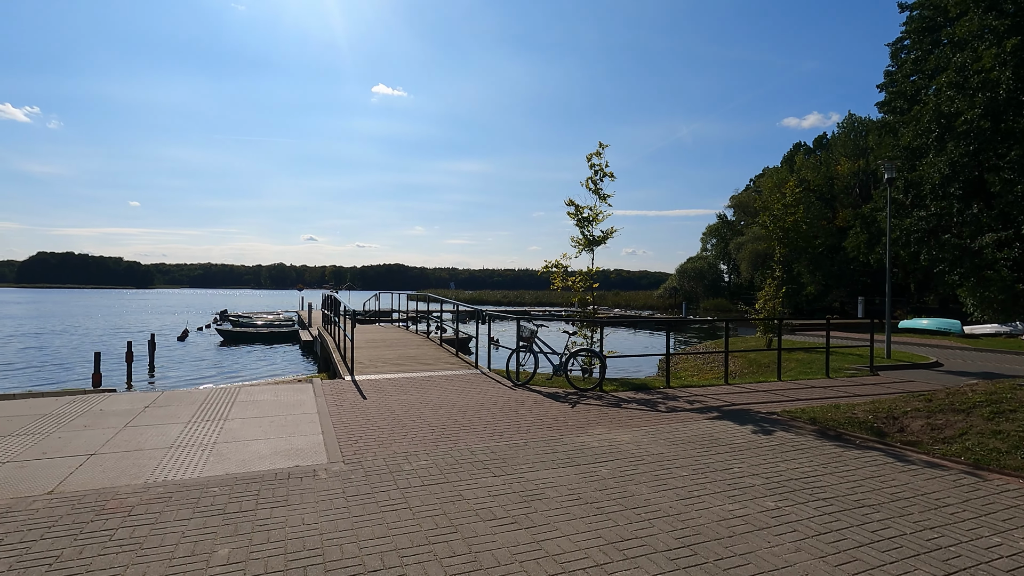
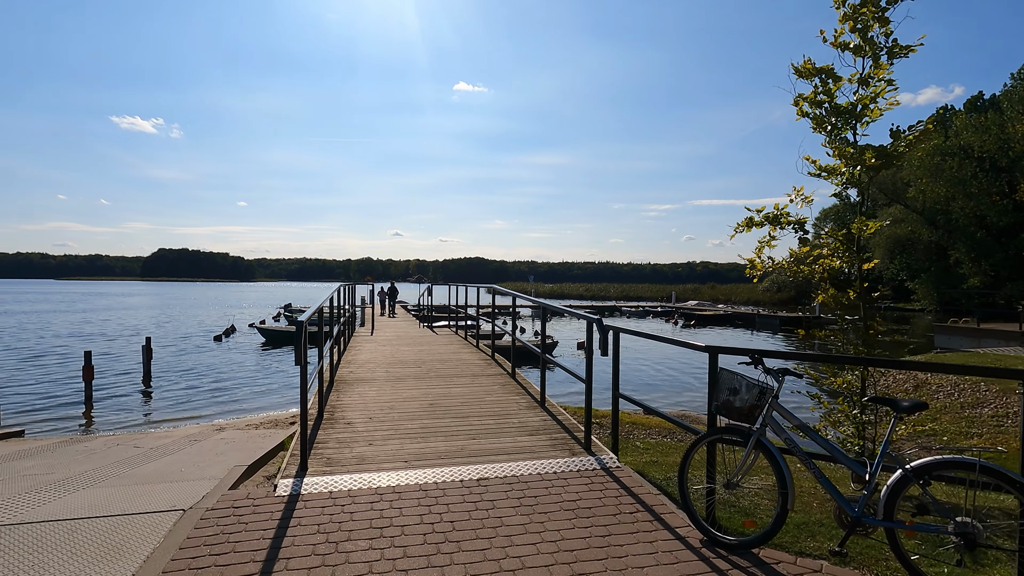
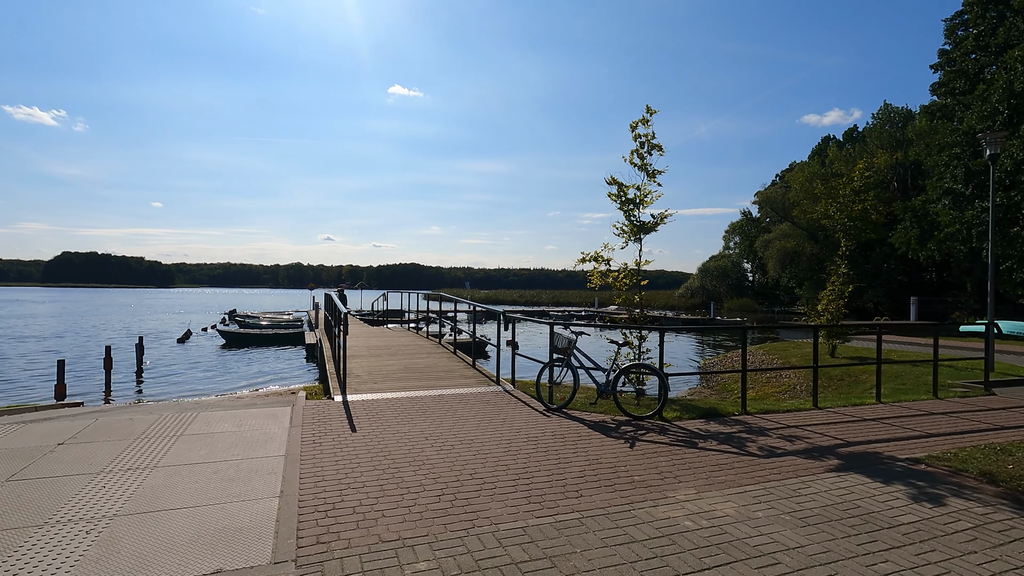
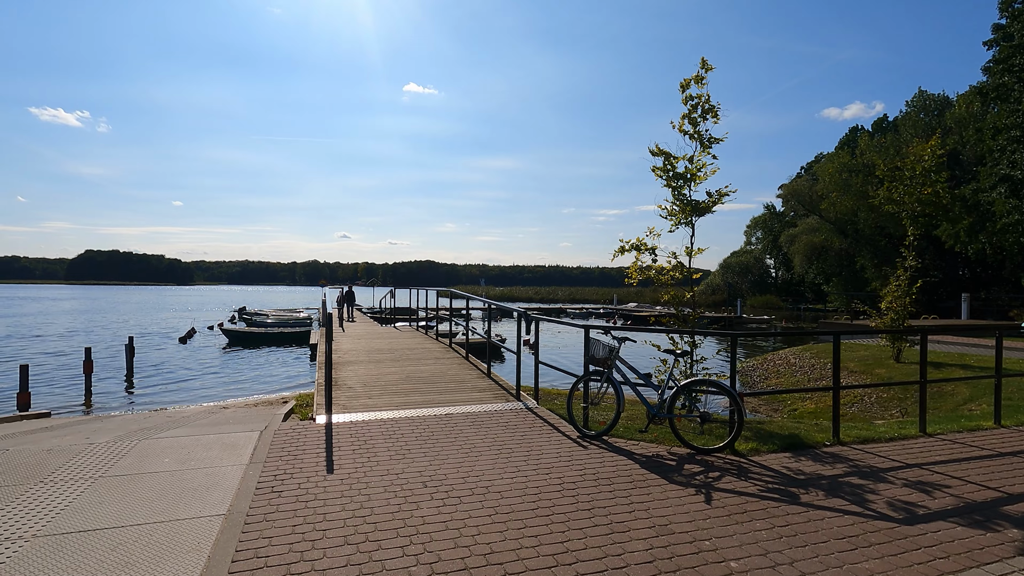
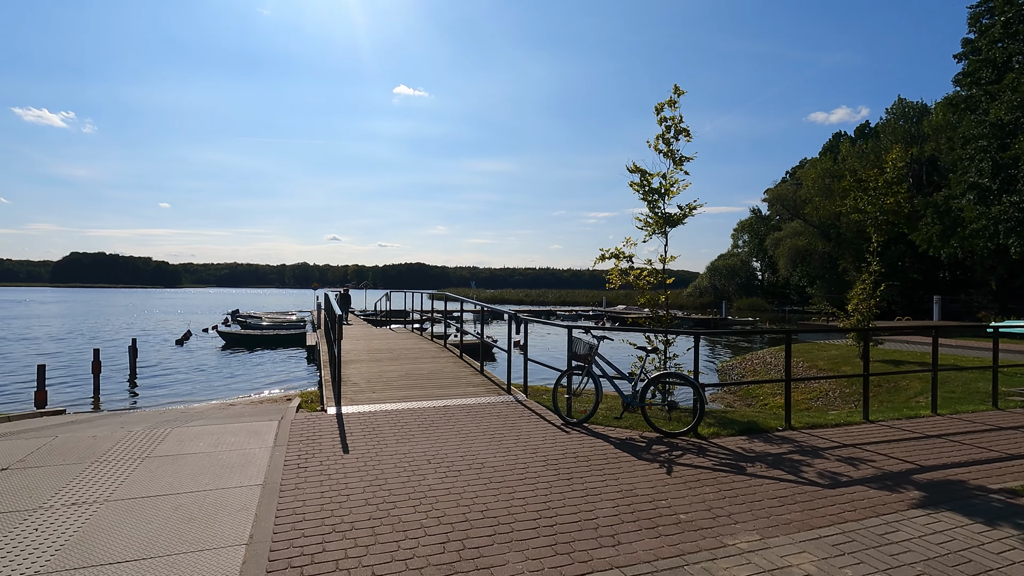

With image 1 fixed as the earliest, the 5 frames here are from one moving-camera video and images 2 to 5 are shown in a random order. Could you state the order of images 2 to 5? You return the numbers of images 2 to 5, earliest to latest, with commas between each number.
3, 5, 4, 2
